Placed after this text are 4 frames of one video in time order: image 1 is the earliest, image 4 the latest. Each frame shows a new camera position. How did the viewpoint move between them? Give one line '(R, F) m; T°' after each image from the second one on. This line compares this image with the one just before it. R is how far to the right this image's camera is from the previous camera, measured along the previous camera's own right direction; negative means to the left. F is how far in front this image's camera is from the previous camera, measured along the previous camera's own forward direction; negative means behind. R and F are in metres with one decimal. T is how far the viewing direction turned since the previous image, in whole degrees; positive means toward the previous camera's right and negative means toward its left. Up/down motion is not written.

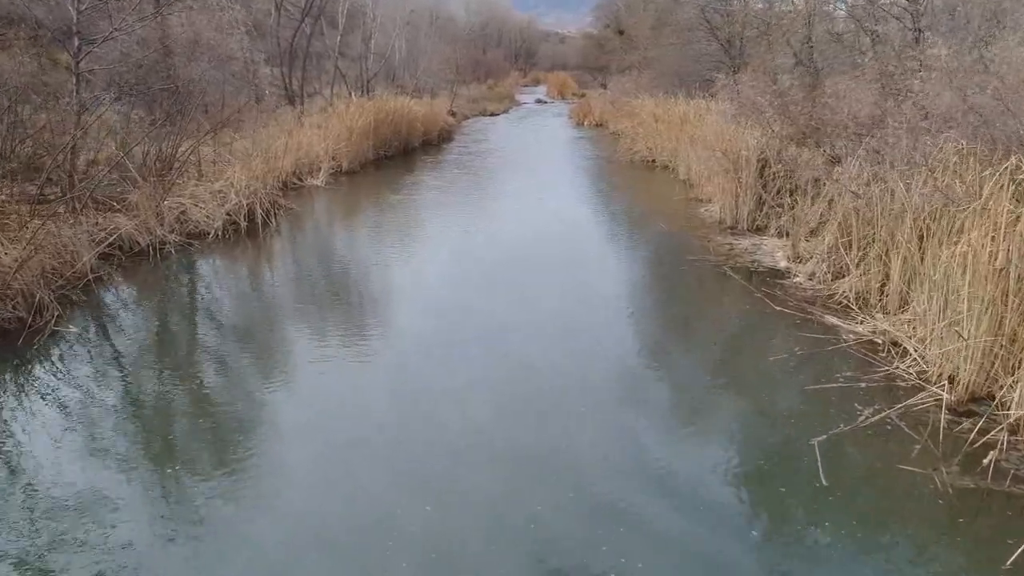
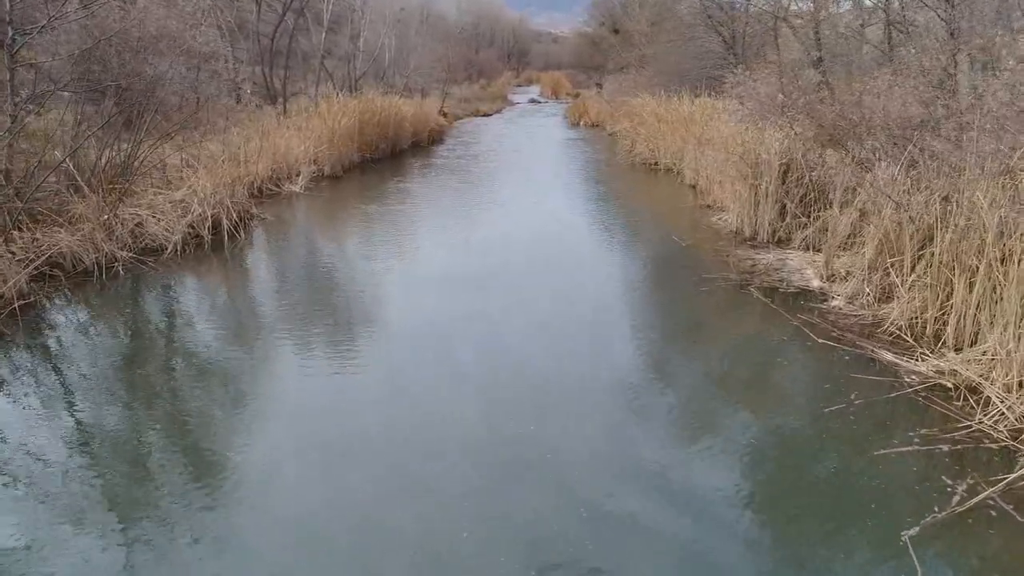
(0.0, +0.5) m; +1°
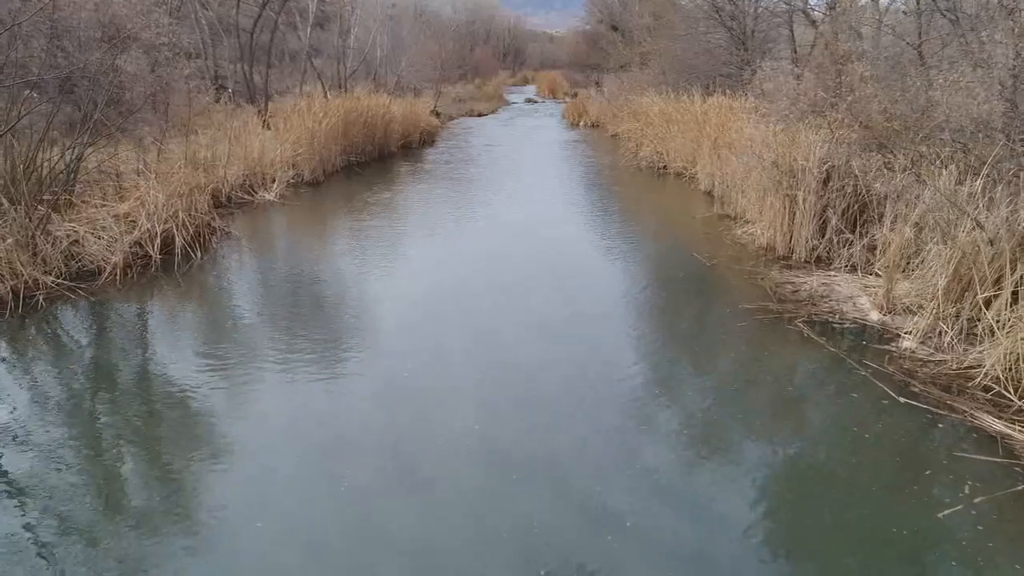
(0.0, +0.6) m; 0°
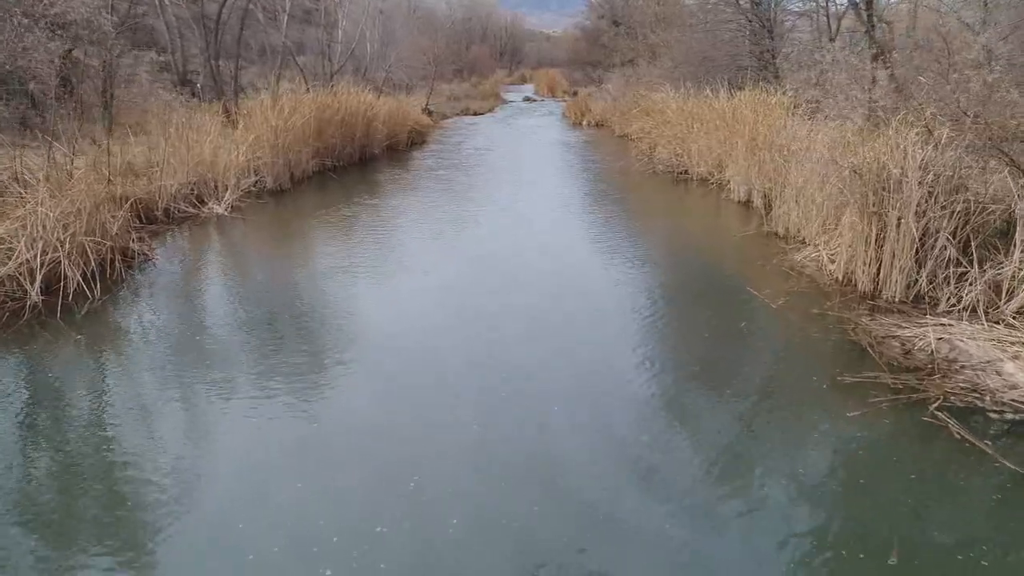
(0.0, +0.9) m; 0°
